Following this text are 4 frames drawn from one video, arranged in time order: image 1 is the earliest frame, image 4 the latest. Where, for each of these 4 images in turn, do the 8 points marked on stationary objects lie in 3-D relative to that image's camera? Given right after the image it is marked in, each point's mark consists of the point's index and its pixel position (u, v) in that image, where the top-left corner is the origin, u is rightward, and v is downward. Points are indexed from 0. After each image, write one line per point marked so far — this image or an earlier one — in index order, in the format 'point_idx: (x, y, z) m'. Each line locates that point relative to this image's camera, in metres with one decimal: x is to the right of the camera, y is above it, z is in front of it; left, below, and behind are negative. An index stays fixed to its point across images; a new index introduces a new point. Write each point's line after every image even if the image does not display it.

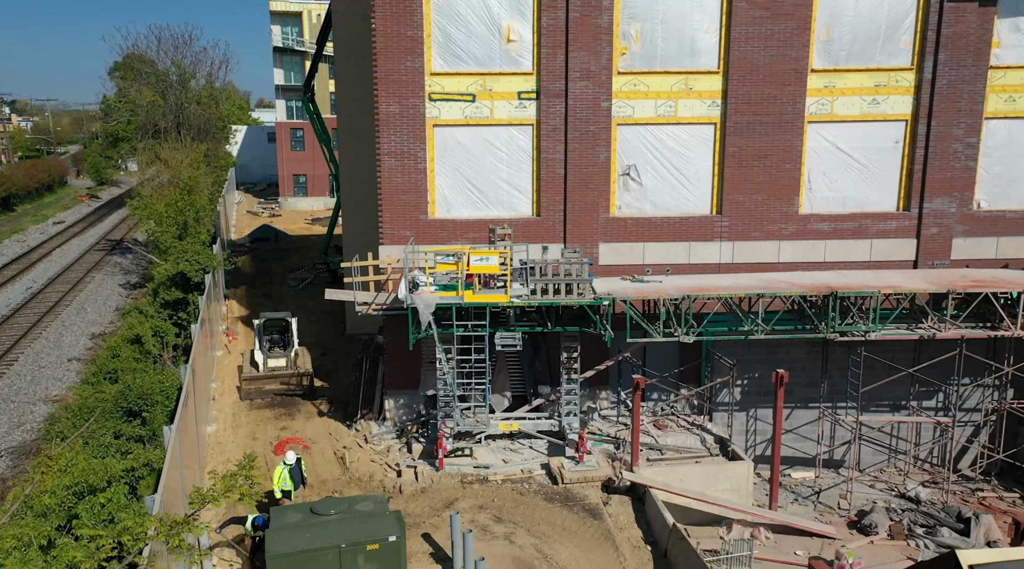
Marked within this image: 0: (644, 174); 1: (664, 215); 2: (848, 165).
0: (+3.0, +2.5, +19.2) m
1: (+3.5, +1.6, +19.4) m
2: (+7.7, +2.7, +19.3) m
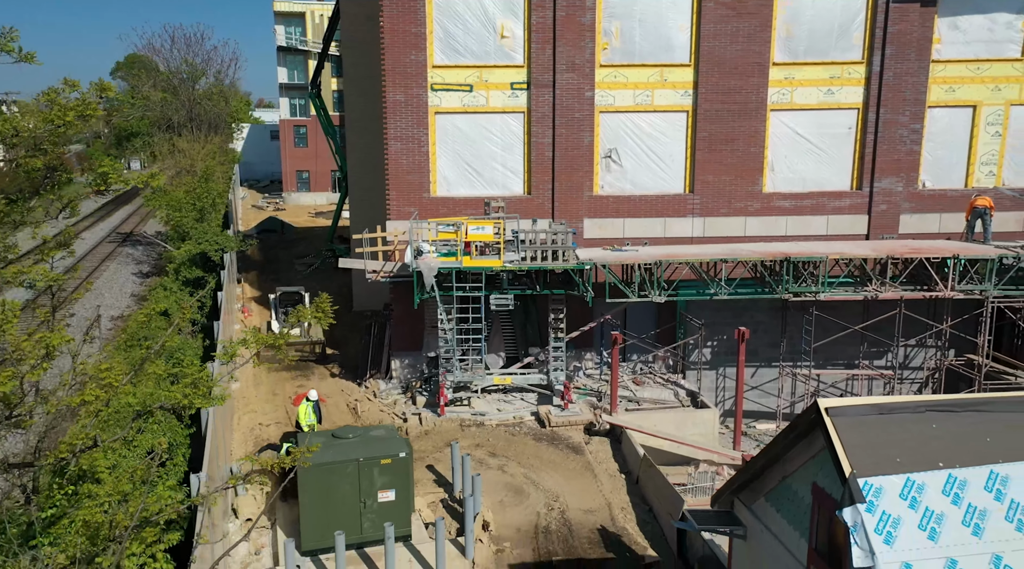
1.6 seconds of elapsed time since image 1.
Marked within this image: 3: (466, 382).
0: (+2.8, +3.3, +21.5) m
1: (+3.3, +2.3, +21.6) m
2: (+7.5, +3.5, +21.6) m
3: (-1.1, -2.3, +20.0) m
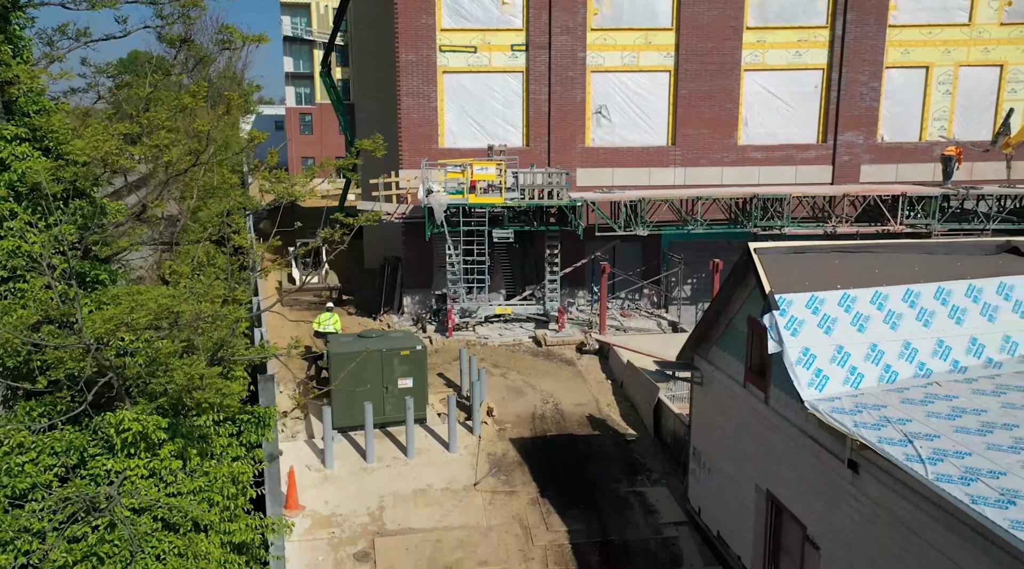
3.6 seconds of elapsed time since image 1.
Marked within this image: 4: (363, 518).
0: (+2.9, +4.9, +23.9) m
1: (+3.3, +4.0, +24.1) m
2: (+7.5, +5.1, +24.0) m
3: (-1.1, -0.7, +22.5) m
4: (-2.4, -3.8, +13.6) m
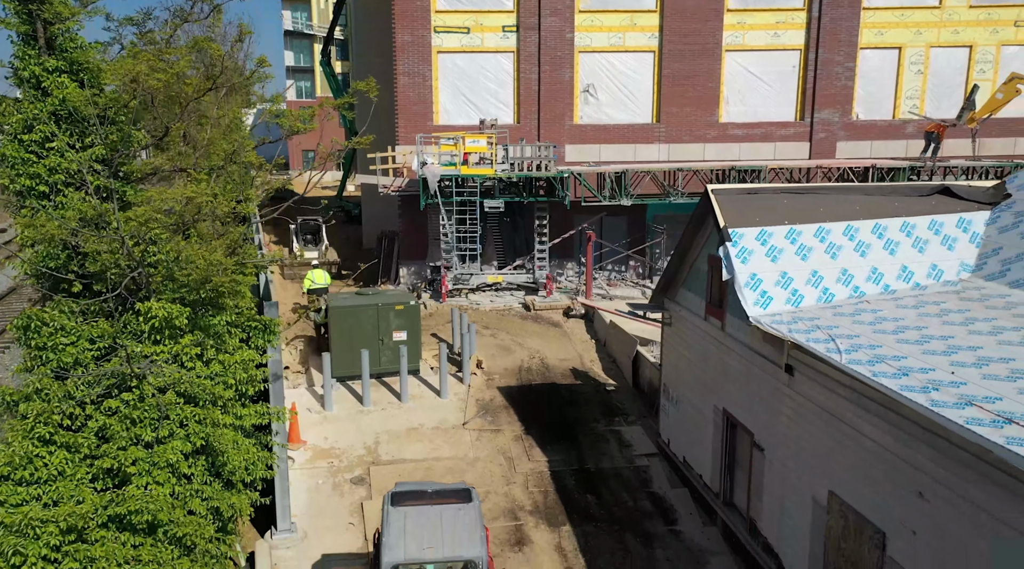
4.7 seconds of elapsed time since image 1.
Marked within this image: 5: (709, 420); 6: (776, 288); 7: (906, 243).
0: (+2.6, +5.7, +25.1) m
1: (+3.1, +4.8, +25.2) m
2: (+7.3, +6.0, +25.1) m
3: (-1.3, +0.2, +23.6) m
4: (-2.7, -2.9, +14.7) m
5: (+2.9, -2.0, +12.3) m
6: (+3.3, 0.0, +10.4) m
7: (+5.2, +0.6, +11.1) m
